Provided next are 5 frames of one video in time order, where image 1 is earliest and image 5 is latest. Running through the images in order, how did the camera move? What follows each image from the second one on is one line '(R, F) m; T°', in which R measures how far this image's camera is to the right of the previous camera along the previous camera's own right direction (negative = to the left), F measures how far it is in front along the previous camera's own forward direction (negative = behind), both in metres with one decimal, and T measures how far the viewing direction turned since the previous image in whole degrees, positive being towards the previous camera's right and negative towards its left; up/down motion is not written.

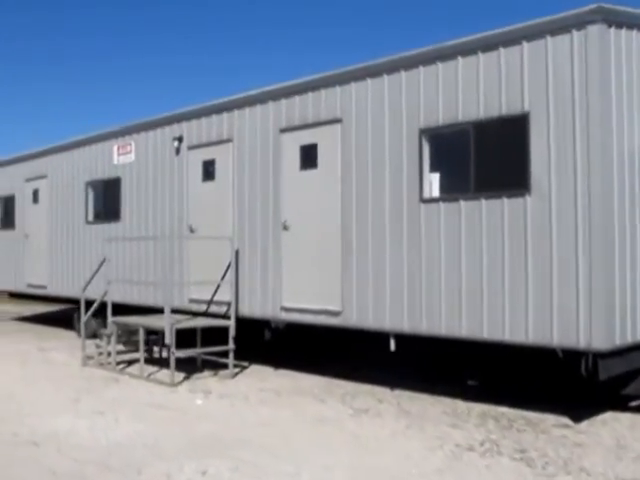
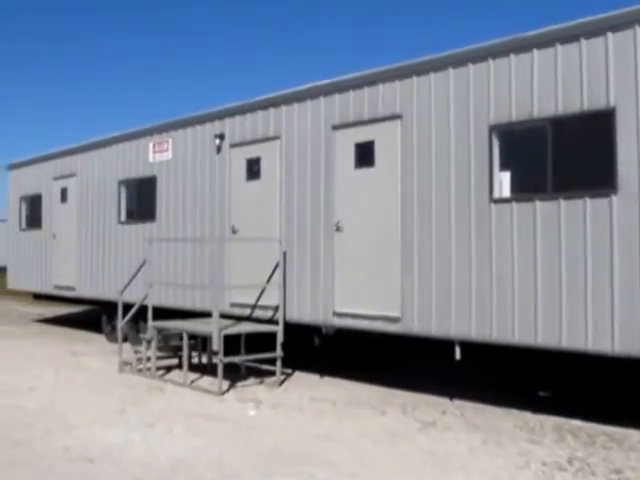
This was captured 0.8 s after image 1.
(-0.6, +0.5) m; 0°
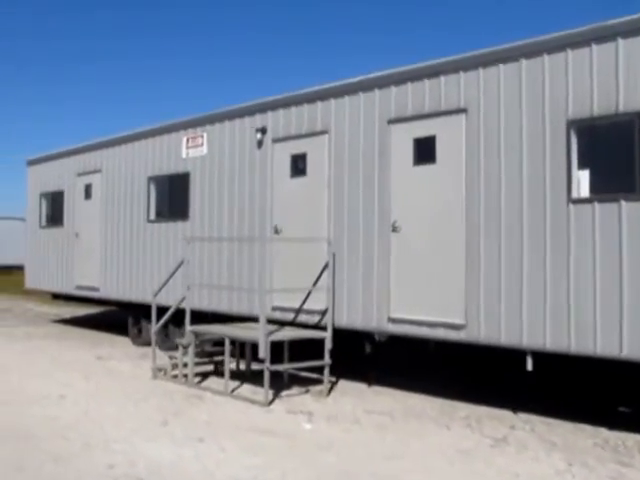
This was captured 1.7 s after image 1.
(-0.6, +0.6) m; 0°
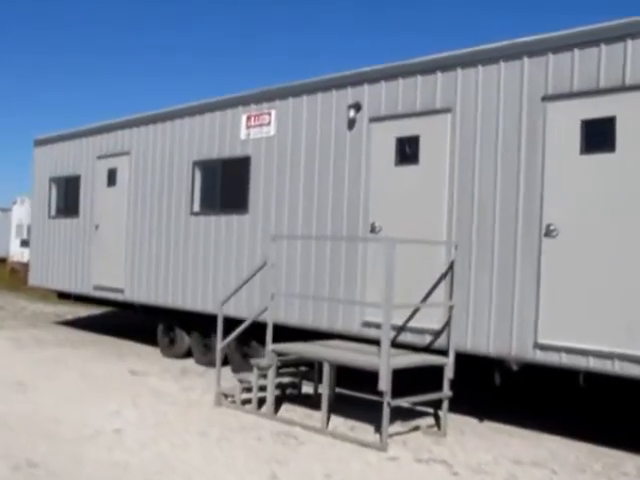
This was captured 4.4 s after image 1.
(-1.5, +1.9) m; +3°
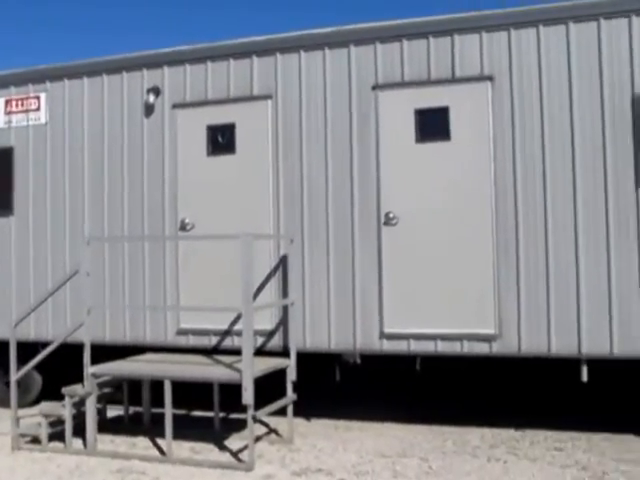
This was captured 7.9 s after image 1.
(-1.6, +1.0) m; +25°
